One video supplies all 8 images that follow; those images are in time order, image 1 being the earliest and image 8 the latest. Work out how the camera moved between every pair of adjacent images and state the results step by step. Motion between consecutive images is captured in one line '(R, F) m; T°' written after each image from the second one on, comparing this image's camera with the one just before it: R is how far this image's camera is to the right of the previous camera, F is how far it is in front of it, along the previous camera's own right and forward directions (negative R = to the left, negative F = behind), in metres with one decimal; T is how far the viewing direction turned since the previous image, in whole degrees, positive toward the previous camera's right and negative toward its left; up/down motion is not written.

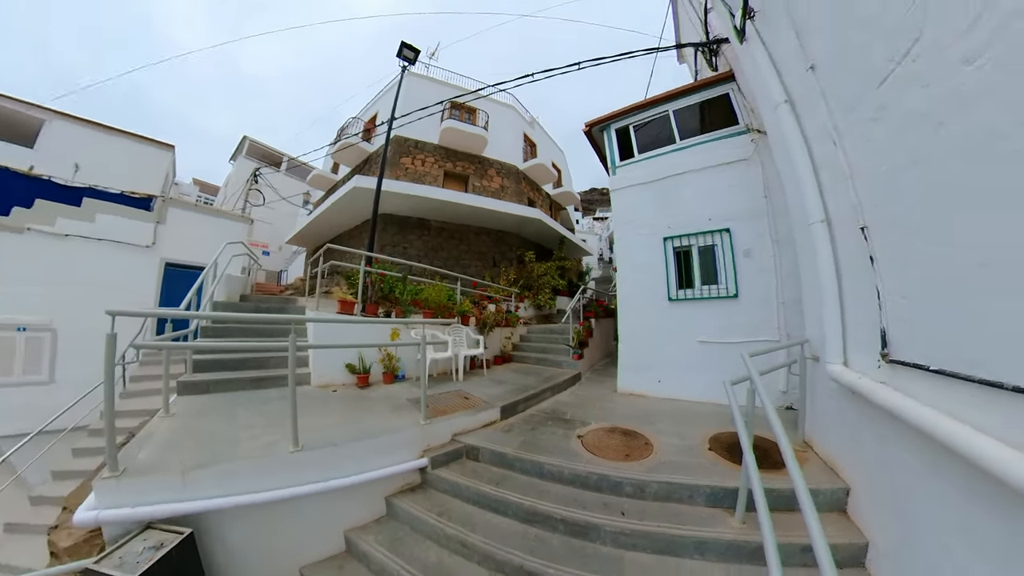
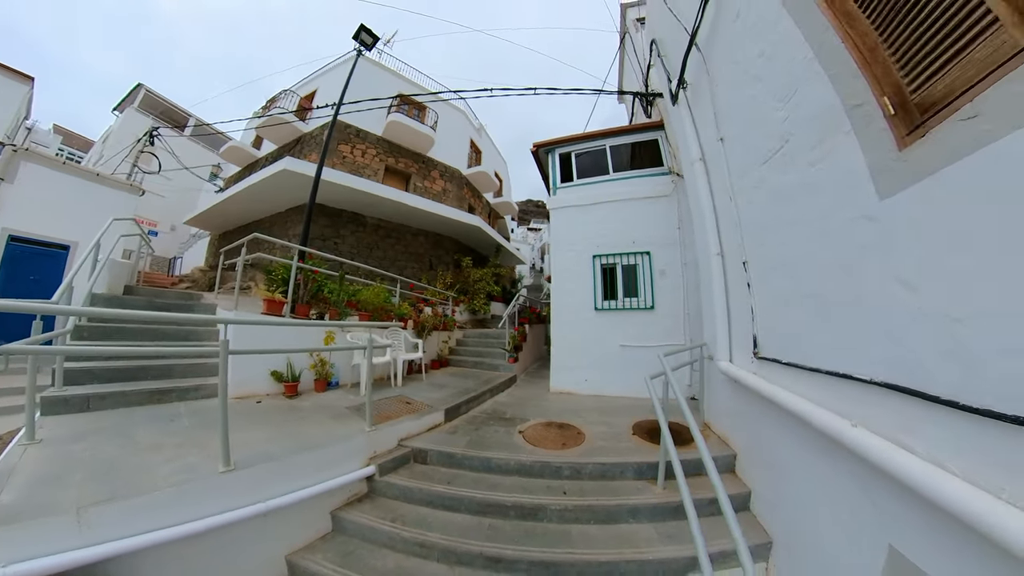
(-0.7, -0.1) m; +19°
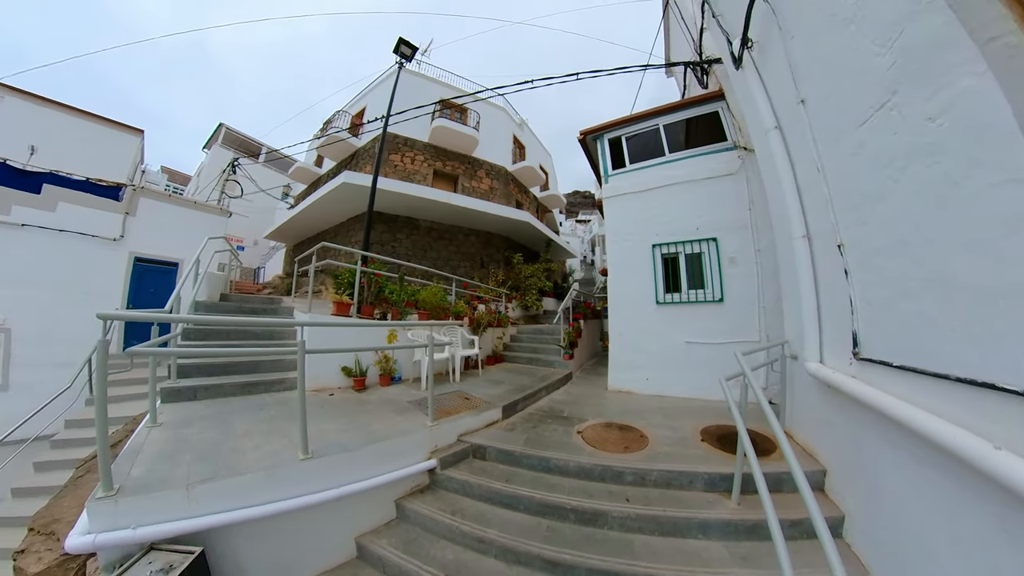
(+0.2, +0.1) m; -10°
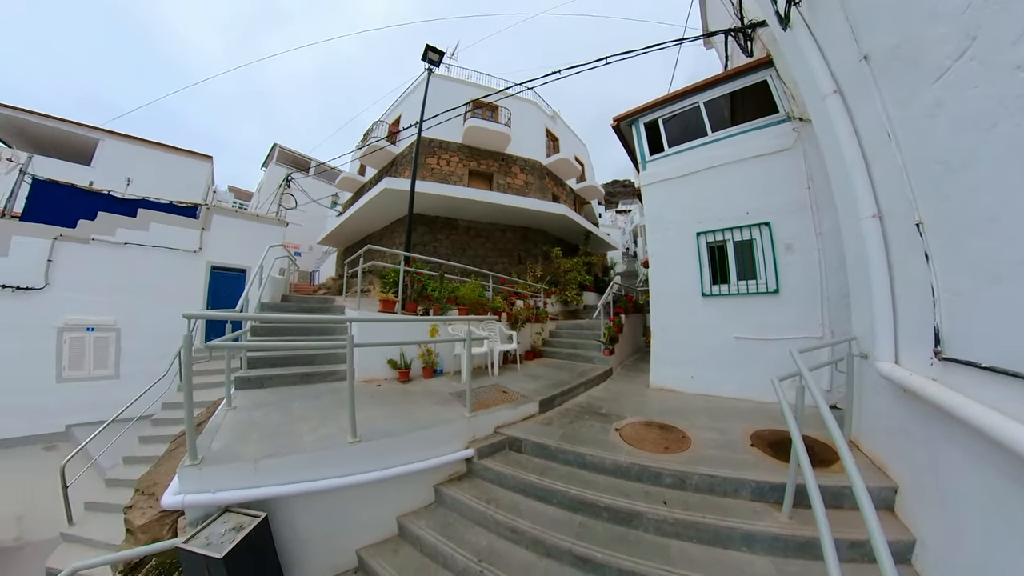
(+0.3, 0.0) m; -9°
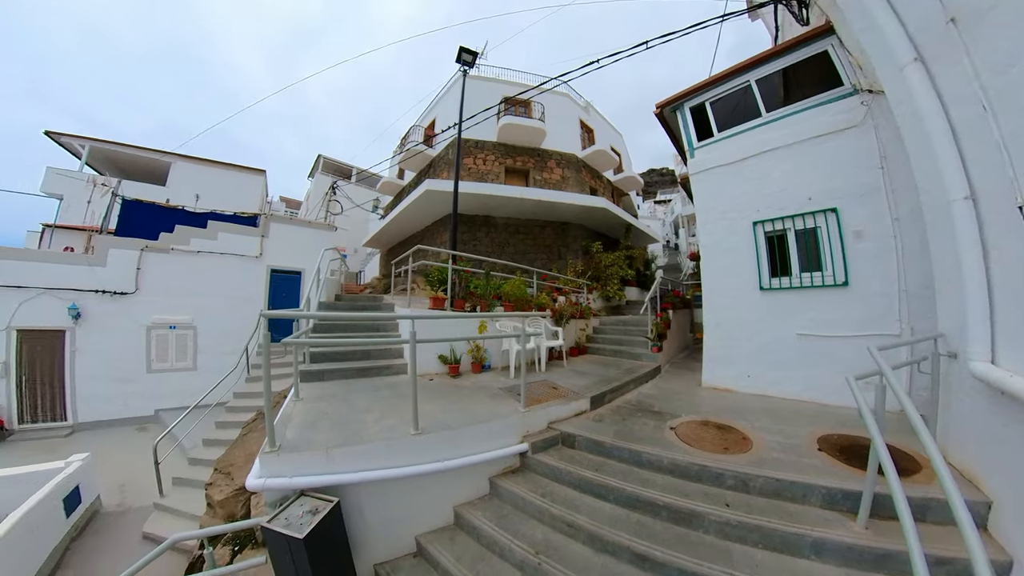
(+0.1, 0.0) m; -8°
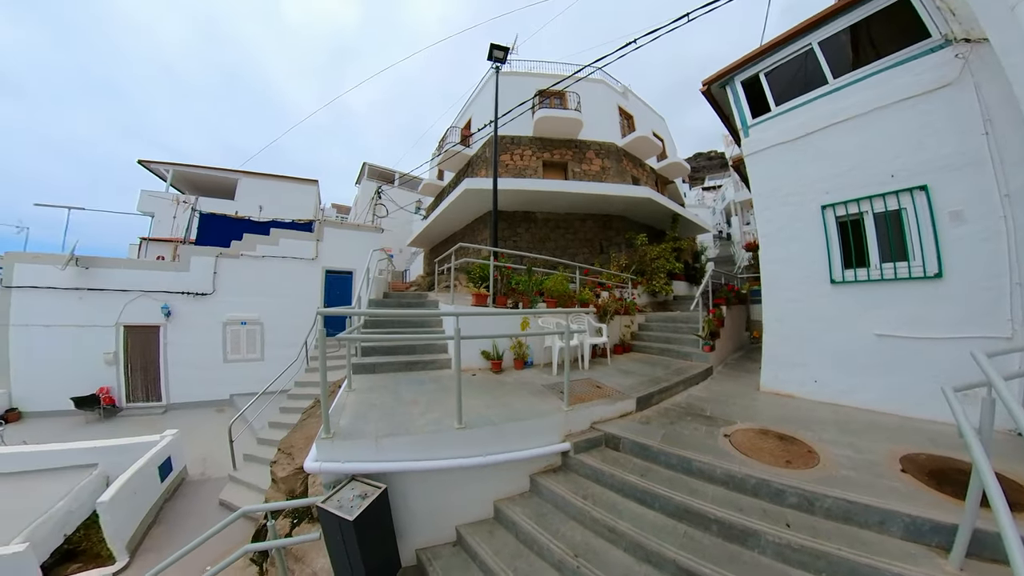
(+0.3, 0.0) m; -9°
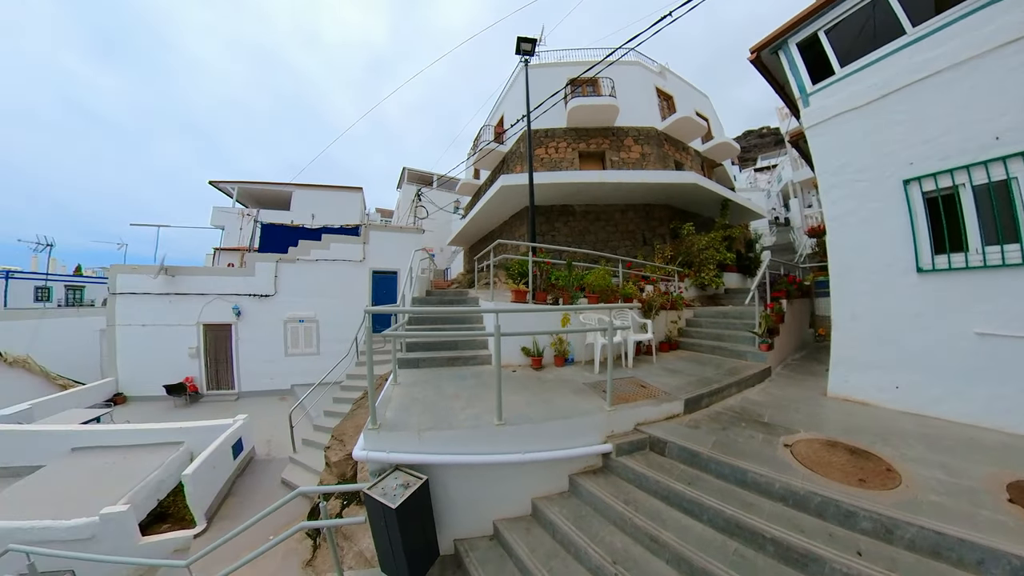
(+0.3, 0.0) m; -9°
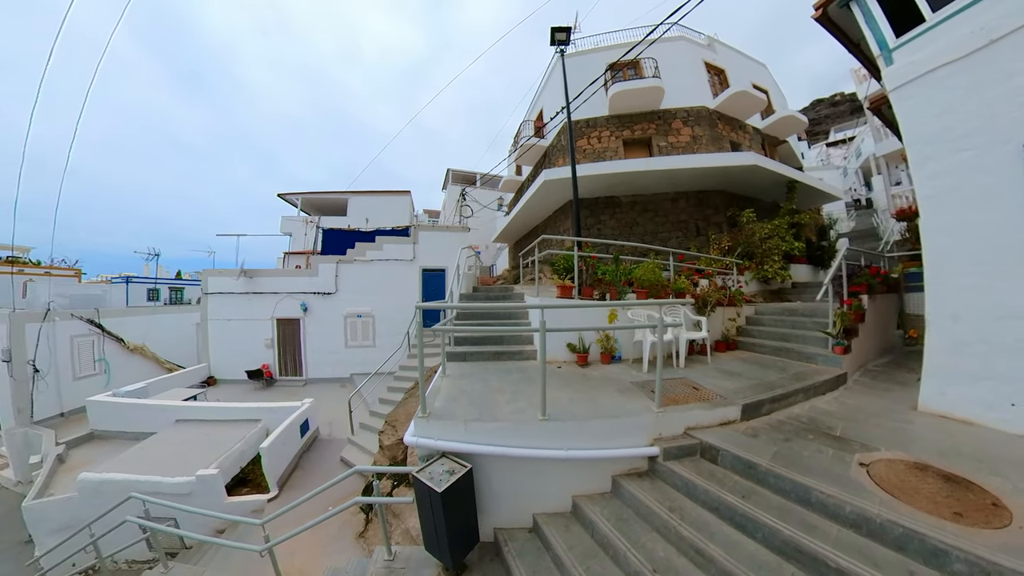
(+0.3, 0.0) m; -10°
